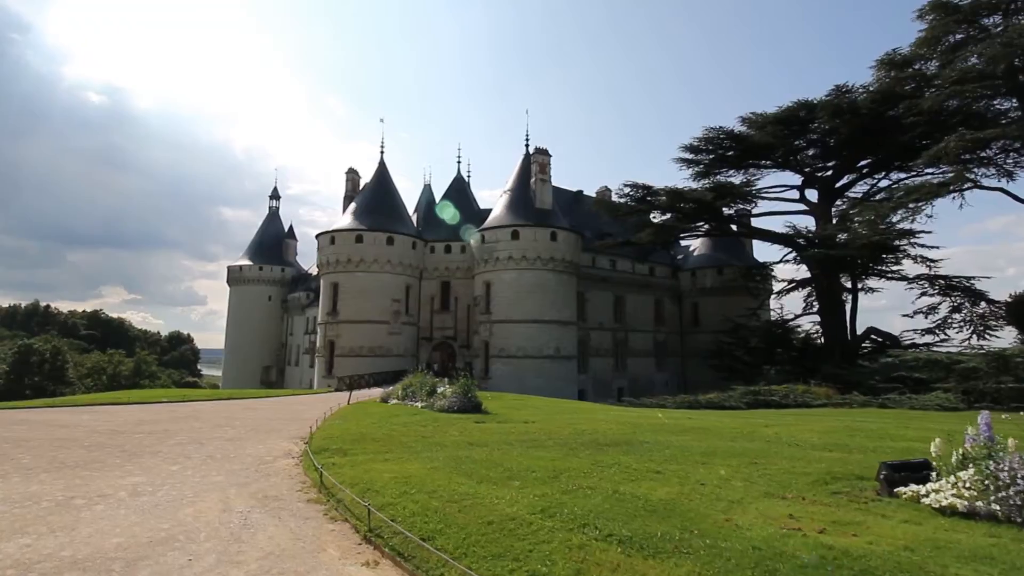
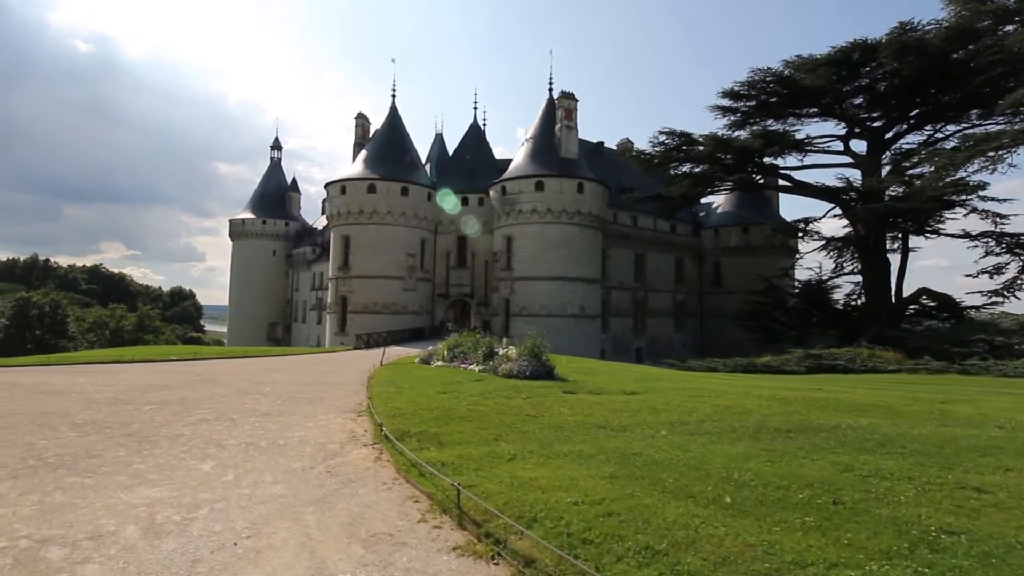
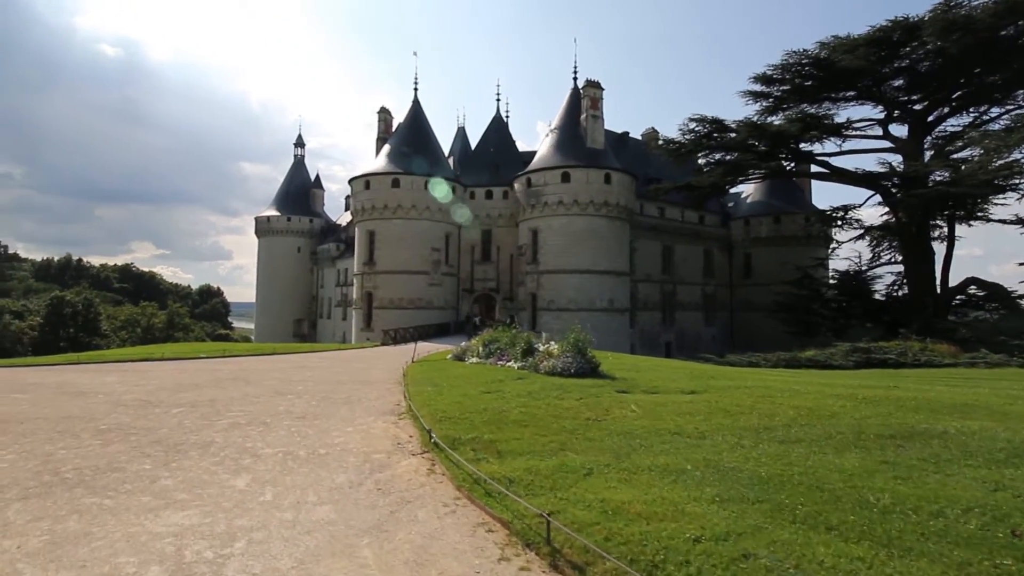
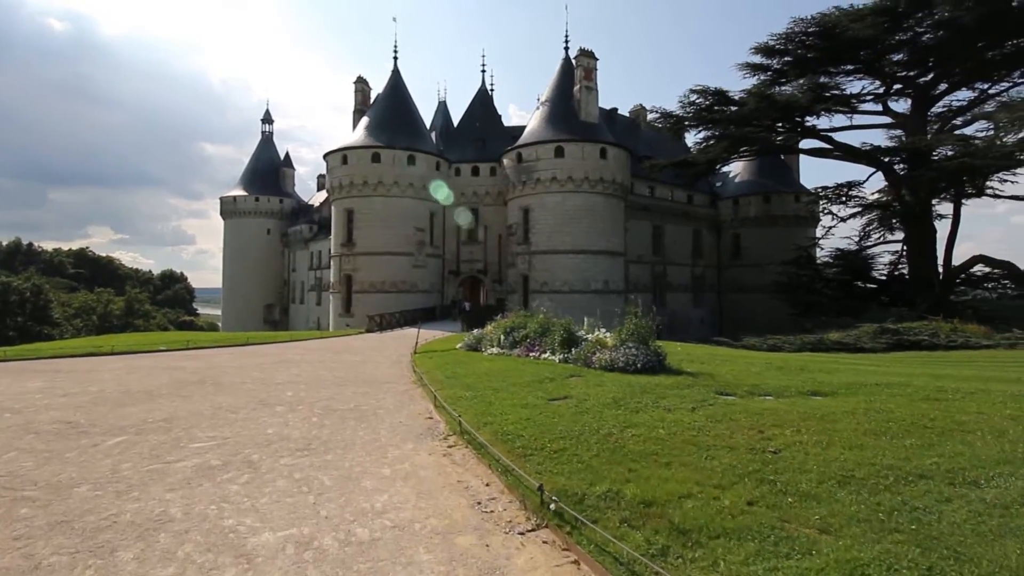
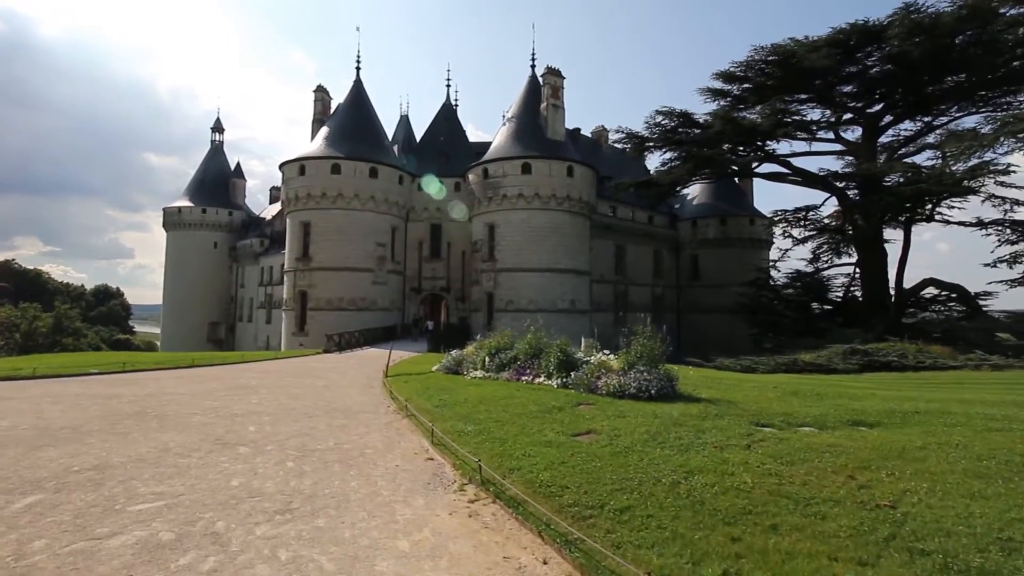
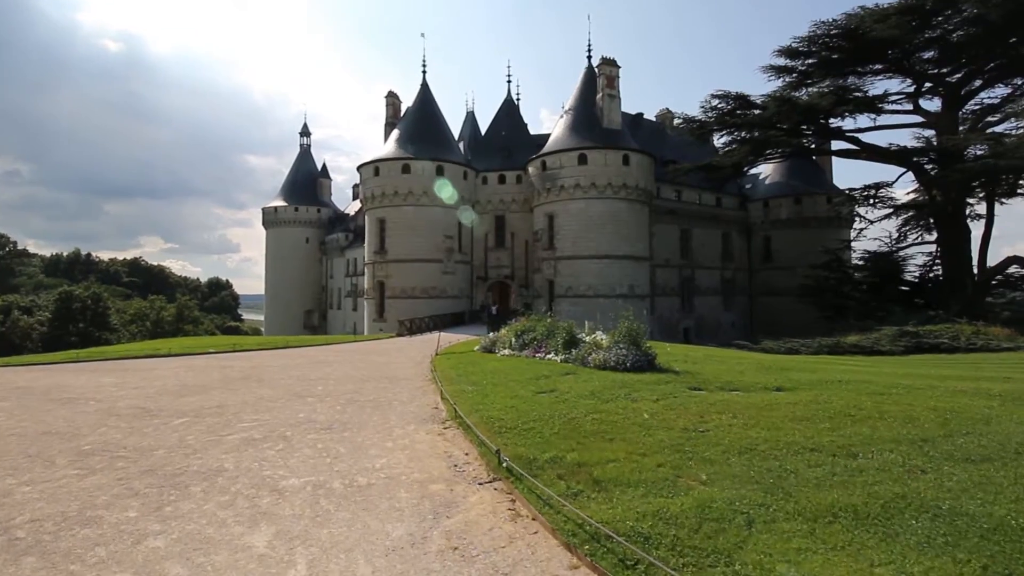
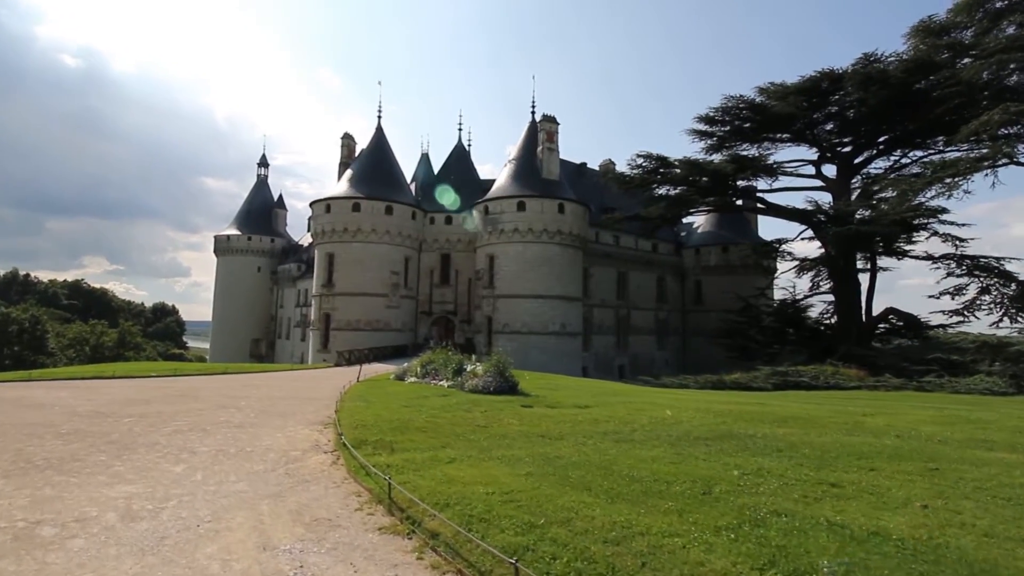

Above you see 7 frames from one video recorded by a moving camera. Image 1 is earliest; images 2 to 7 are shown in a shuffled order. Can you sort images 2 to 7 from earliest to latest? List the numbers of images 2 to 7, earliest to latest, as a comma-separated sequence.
7, 2, 3, 6, 4, 5
